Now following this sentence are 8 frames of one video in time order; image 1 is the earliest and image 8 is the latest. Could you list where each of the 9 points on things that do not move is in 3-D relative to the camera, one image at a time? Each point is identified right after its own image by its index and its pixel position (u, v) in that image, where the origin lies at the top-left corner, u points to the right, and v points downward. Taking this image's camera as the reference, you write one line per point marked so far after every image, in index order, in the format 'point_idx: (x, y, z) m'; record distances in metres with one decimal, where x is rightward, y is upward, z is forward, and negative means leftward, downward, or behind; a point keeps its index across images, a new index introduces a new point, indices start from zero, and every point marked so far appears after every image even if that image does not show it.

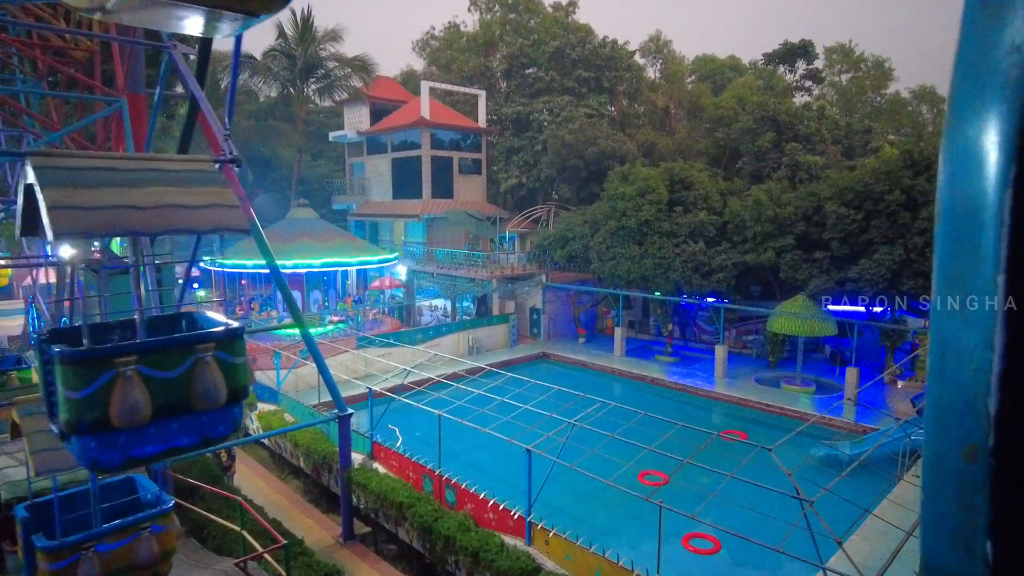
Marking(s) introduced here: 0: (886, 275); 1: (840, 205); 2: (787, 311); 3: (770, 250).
0: (+9.8, +0.3, +17.0) m
1: (+9.2, +2.3, +18.2) m
2: (+7.8, -0.6, +18.7) m
3: (+7.7, +1.1, +19.2) m
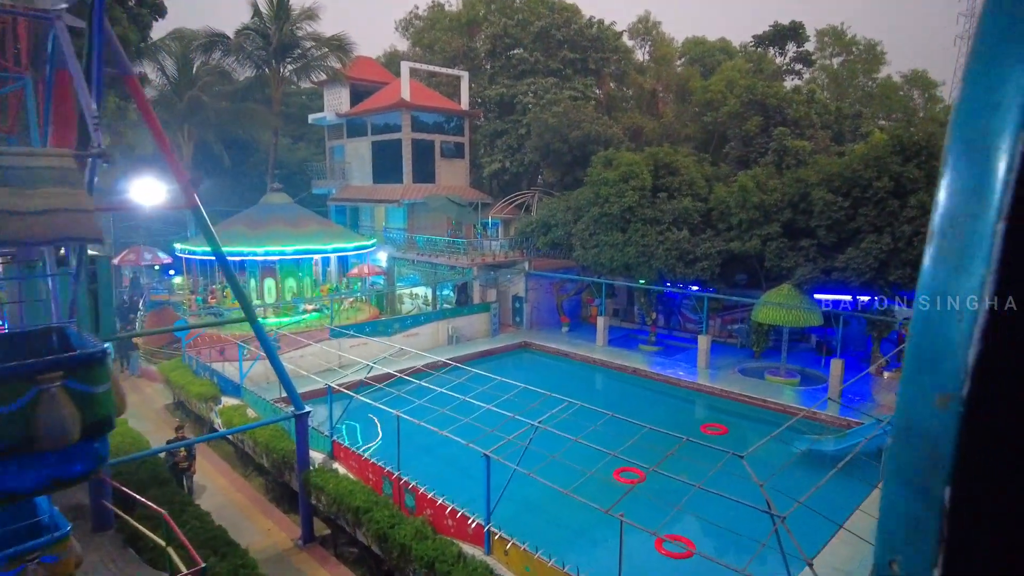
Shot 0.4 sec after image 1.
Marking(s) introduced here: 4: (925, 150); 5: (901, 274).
0: (+9.2, +0.6, +16.6) m
1: (+8.6, +2.6, +17.7) m
2: (+7.2, -0.3, +18.2) m
3: (+7.0, +1.4, +18.7) m
4: (+10.9, +3.5, +16.9) m
5: (+9.9, +0.4, +16.5) m
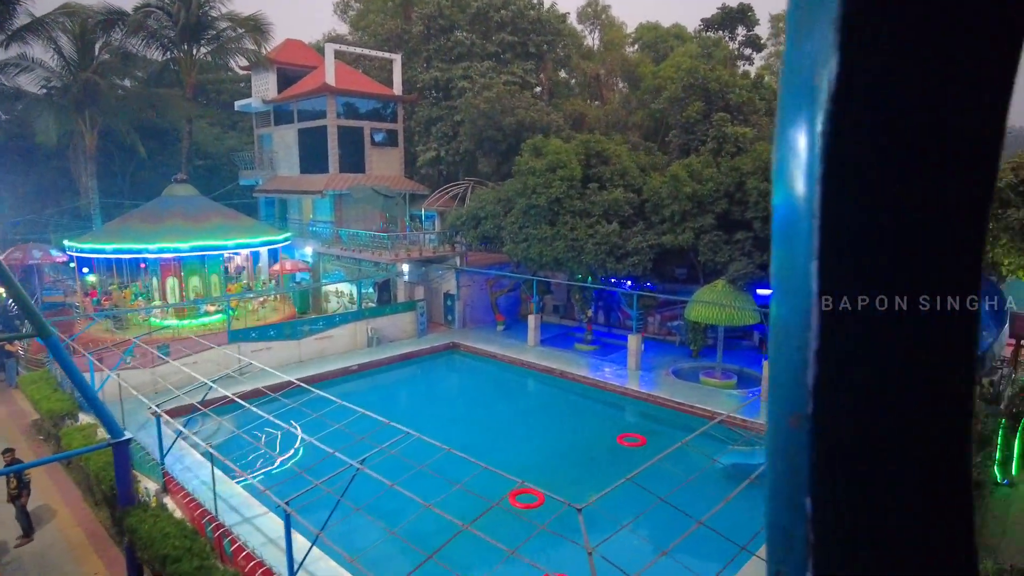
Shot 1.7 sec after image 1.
0: (+7.1, +0.7, +15.5) m
1: (+6.3, +2.7, +16.5) m
2: (+5.0, -0.2, +17.0) m
3: (+4.8, +1.6, +17.5) m
4: (+8.7, +3.7, +15.8) m
5: (+7.7, +0.5, +15.4) m
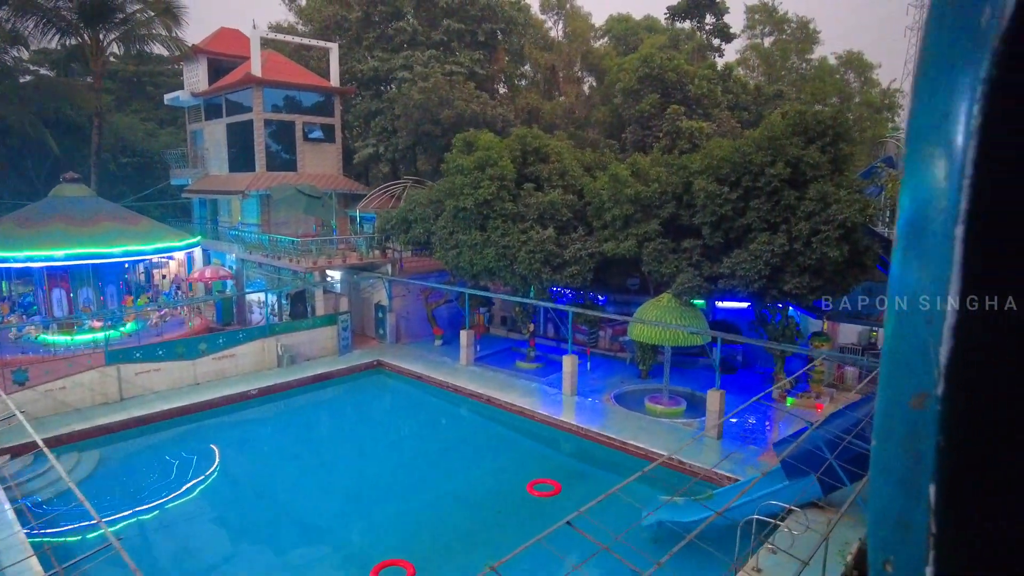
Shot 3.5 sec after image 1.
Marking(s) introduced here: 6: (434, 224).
0: (+5.2, +0.4, +13.4) m
1: (+4.4, +2.4, +14.5) m
2: (+3.1, -0.6, +15.0) m
3: (+2.9, +1.2, +15.4) m
4: (+6.8, +3.3, +13.8) m
5: (+5.8, +0.1, +13.4) m
6: (-2.2, +1.8, +18.1) m
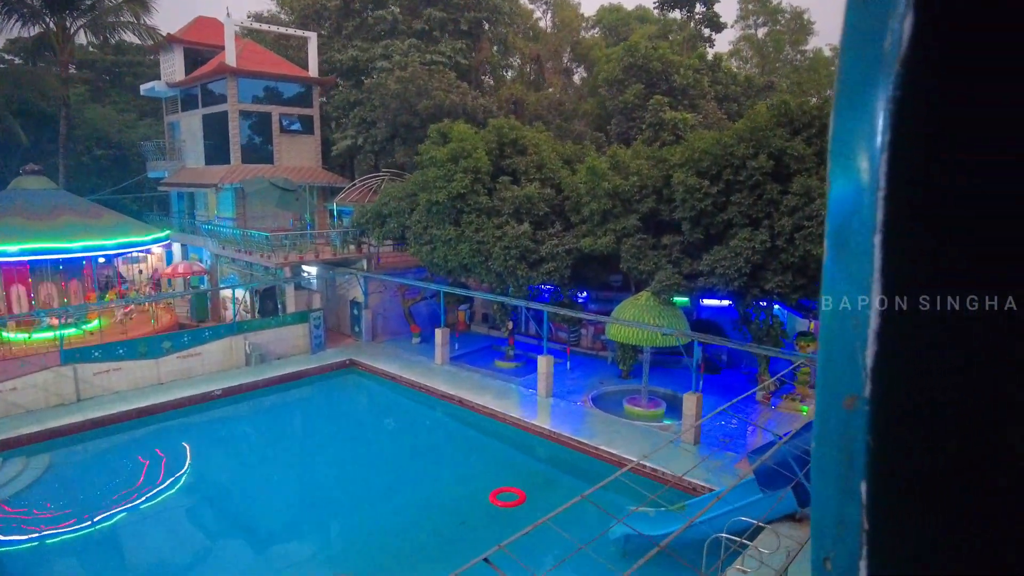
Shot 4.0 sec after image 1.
0: (+4.5, +0.4, +12.8) m
1: (+3.8, +2.4, +13.8) m
2: (+2.5, -0.5, +14.3) m
3: (+2.3, +1.3, +14.8) m
4: (+6.1, +3.3, +13.2) m
5: (+5.2, +0.2, +12.7) m
6: (-2.8, +1.9, +17.5) m
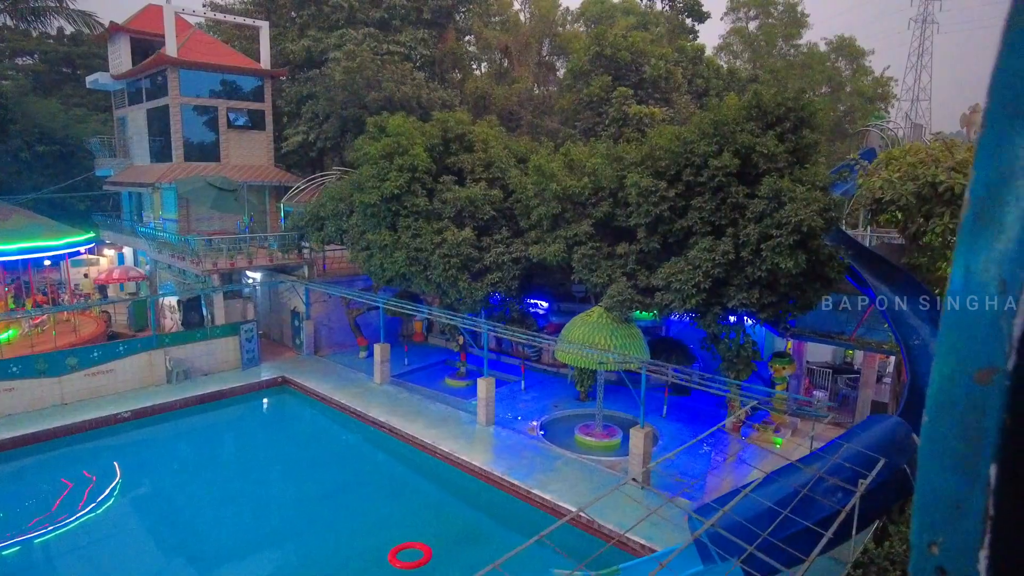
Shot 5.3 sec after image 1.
0: (+3.2, +0.1, +11.1) m
1: (+2.5, +2.1, +12.1) m
2: (+1.2, -0.8, +12.7) m
3: (+1.0, +1.0, +13.1) m
4: (+4.9, +3.0, +11.4) m
5: (+3.9, -0.1, +11.0) m
6: (-4.1, +1.6, +15.8) m
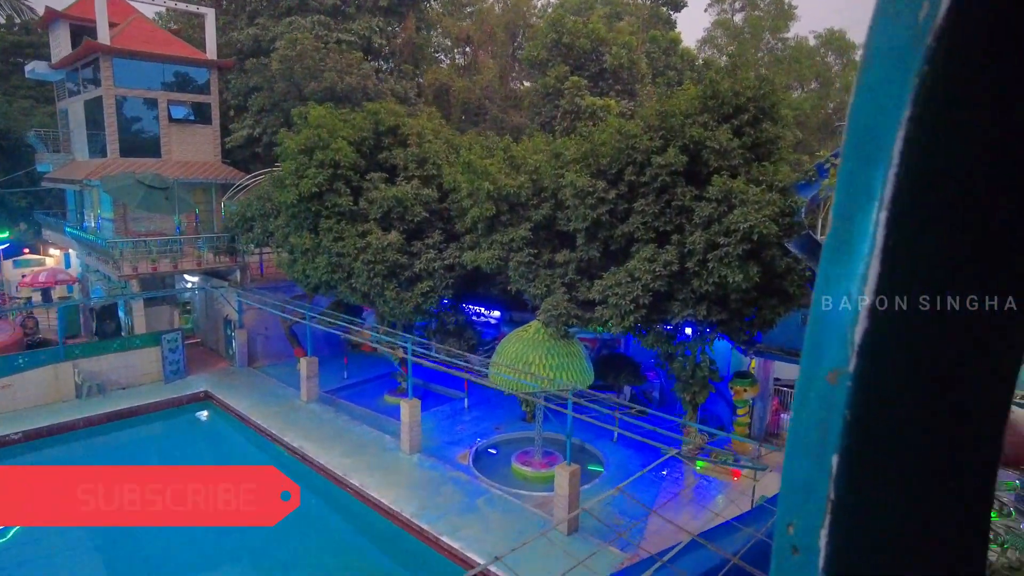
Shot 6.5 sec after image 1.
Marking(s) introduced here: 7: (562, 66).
0: (+1.9, -0.1, +9.7) m
1: (+1.2, +1.9, +10.7) m
2: (-0.1, -1.0, +11.3) m
3: (-0.3, +0.8, +11.7) m
4: (+3.6, +2.8, +10.0) m
5: (+2.6, -0.4, +9.6) m
6: (-5.3, +1.4, +14.4) m
7: (+1.2, +5.5, +16.0) m
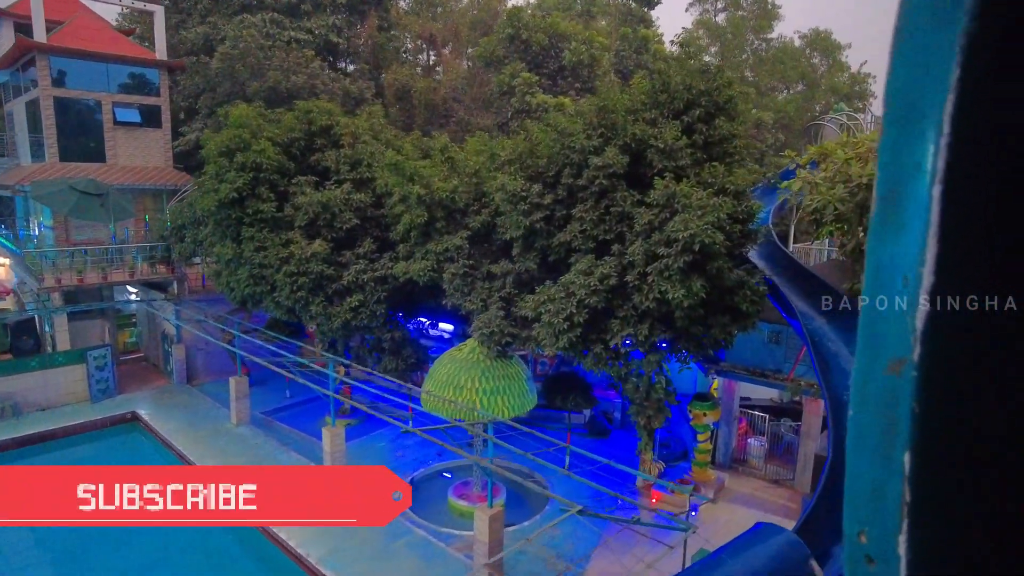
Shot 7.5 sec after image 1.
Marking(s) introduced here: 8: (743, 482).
0: (+0.9, -0.4, +8.6) m
1: (+0.2, +1.7, +9.7) m
2: (-1.2, -1.3, +10.2) m
3: (-1.4, +0.5, +10.6) m
4: (+2.5, +2.6, +9.0) m
5: (+1.5, -0.6, +8.5) m
6: (-6.4, +1.2, +13.4) m
7: (+0.1, +5.2, +15.0) m
8: (+4.0, -3.4, +11.3) m
